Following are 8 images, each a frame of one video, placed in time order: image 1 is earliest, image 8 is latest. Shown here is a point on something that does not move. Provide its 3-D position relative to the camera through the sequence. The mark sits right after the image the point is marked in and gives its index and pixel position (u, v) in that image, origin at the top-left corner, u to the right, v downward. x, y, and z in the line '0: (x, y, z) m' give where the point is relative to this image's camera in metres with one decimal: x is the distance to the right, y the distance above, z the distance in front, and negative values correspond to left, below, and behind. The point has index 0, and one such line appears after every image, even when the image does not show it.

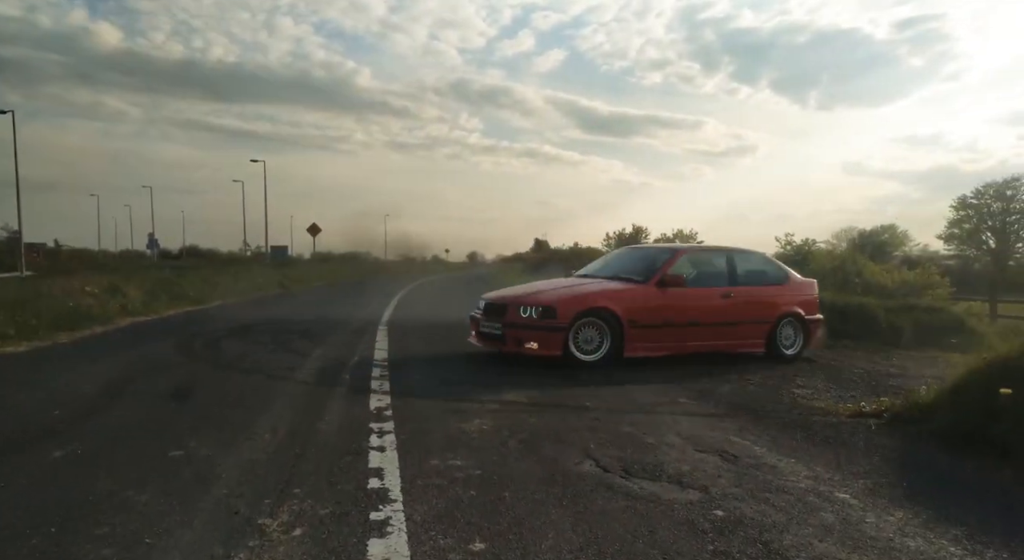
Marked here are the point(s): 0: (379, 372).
0: (-1.5, -1.0, +8.6) m
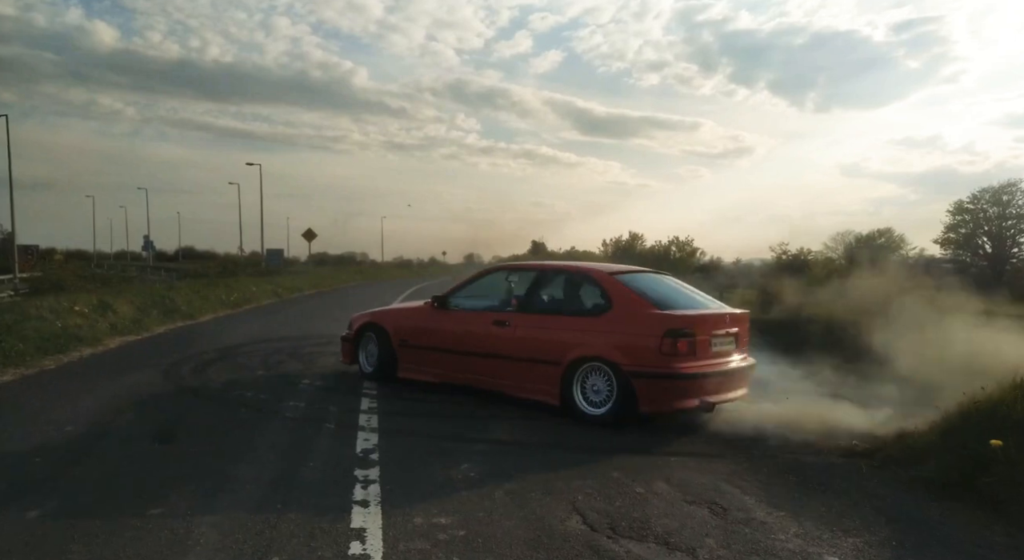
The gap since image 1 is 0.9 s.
0: (-1.6, -1.4, +8.6) m
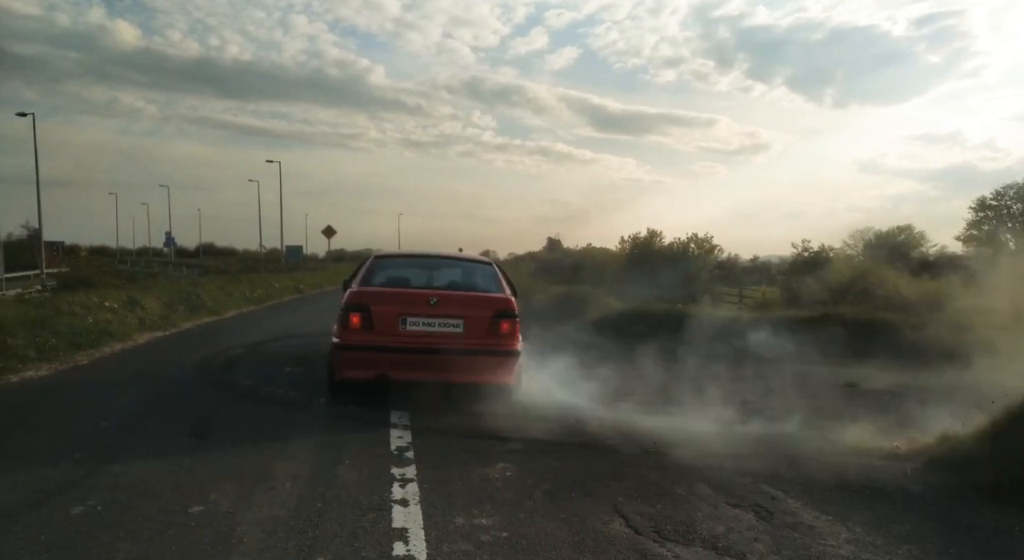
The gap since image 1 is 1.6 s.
0: (-1.3, -1.3, +8.5) m
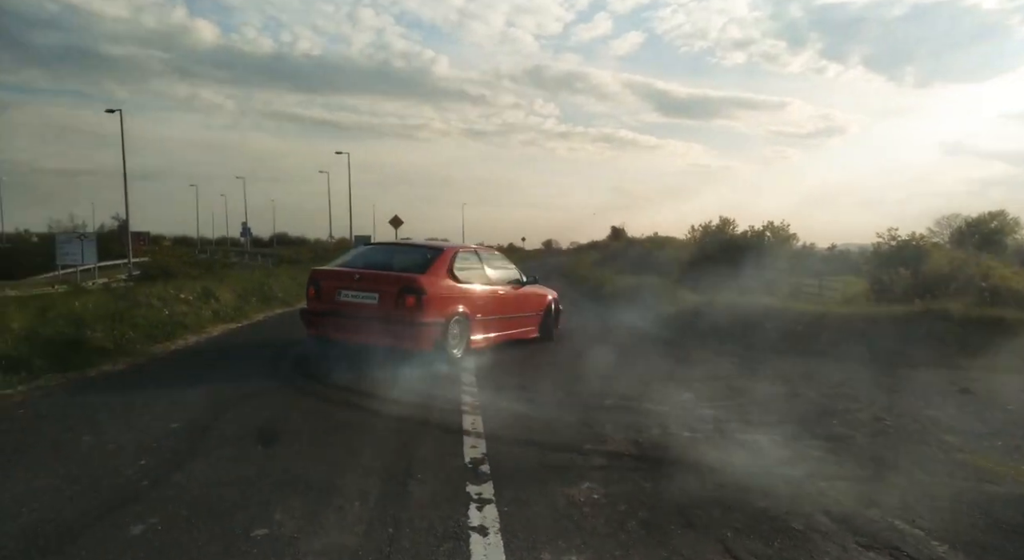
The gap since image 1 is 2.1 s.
0: (-0.4, -1.3, +8.1) m
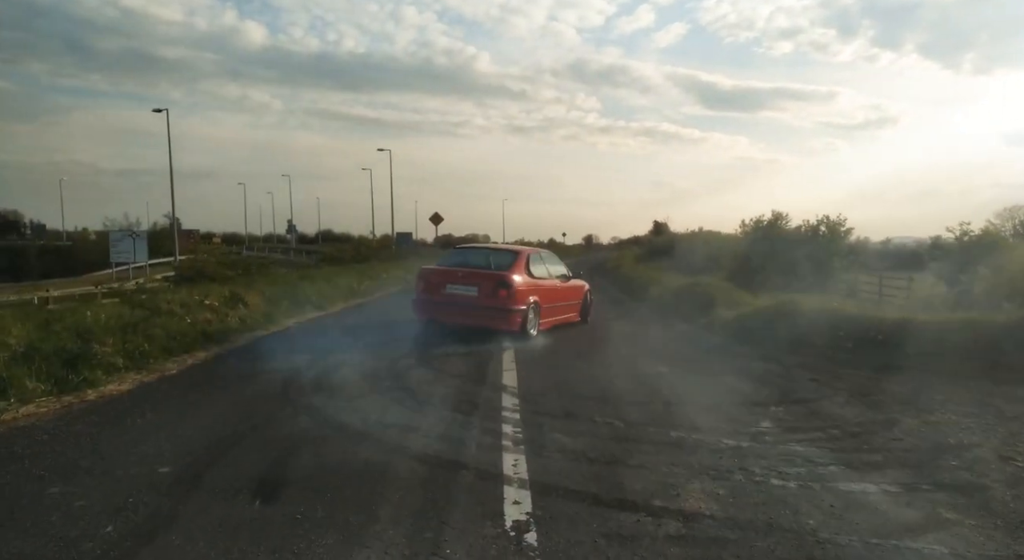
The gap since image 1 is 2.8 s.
0: (0.0, -1.4, +6.9) m
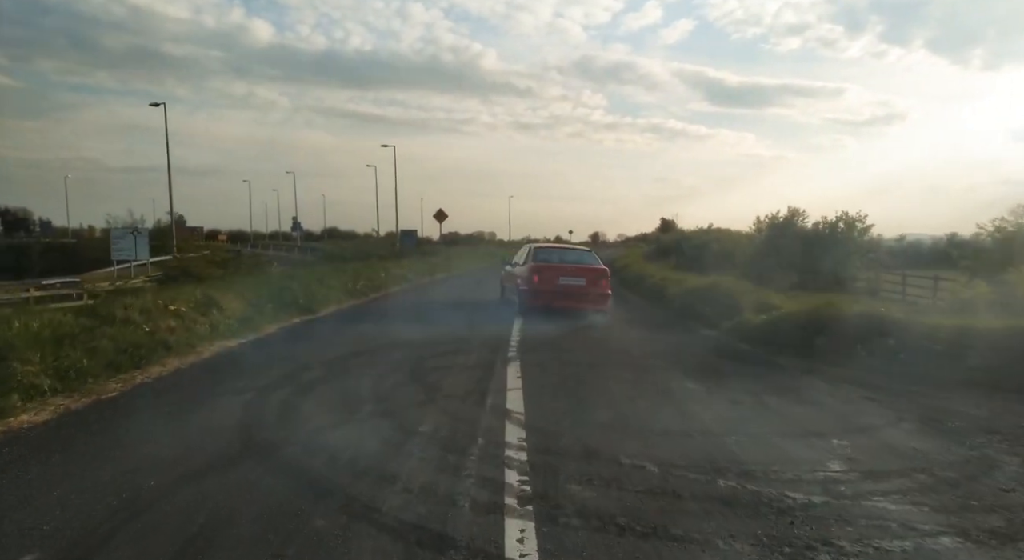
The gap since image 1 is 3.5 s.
0: (0.0, -1.5, +5.3) m
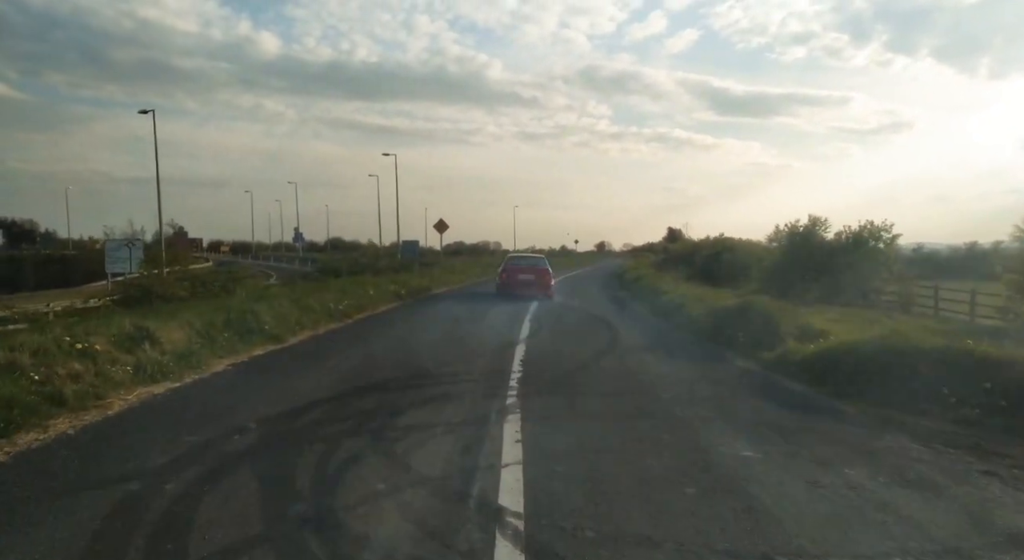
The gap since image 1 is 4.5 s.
0: (0.0, -1.7, +2.9) m
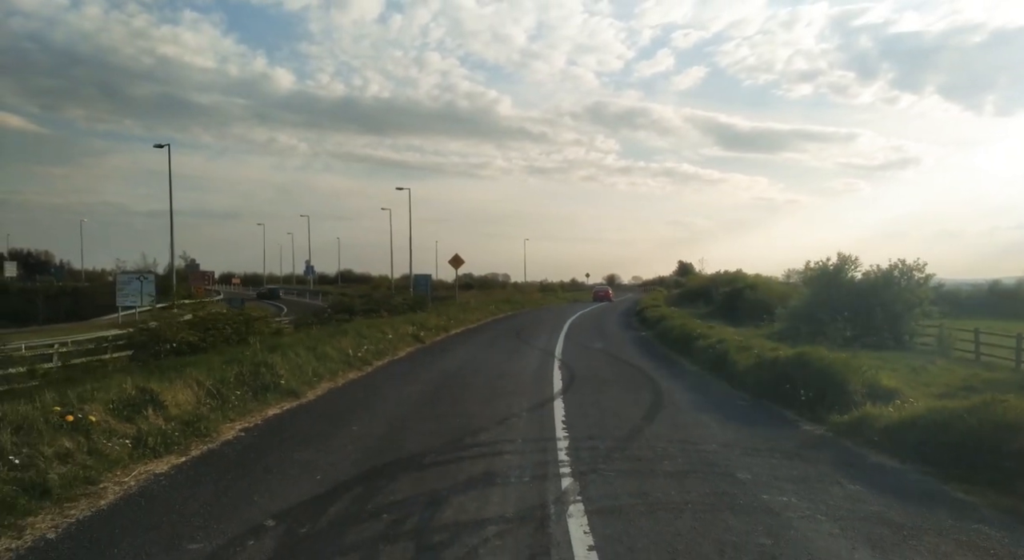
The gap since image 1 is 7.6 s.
0: (+0.5, -2.1, +1.5) m
